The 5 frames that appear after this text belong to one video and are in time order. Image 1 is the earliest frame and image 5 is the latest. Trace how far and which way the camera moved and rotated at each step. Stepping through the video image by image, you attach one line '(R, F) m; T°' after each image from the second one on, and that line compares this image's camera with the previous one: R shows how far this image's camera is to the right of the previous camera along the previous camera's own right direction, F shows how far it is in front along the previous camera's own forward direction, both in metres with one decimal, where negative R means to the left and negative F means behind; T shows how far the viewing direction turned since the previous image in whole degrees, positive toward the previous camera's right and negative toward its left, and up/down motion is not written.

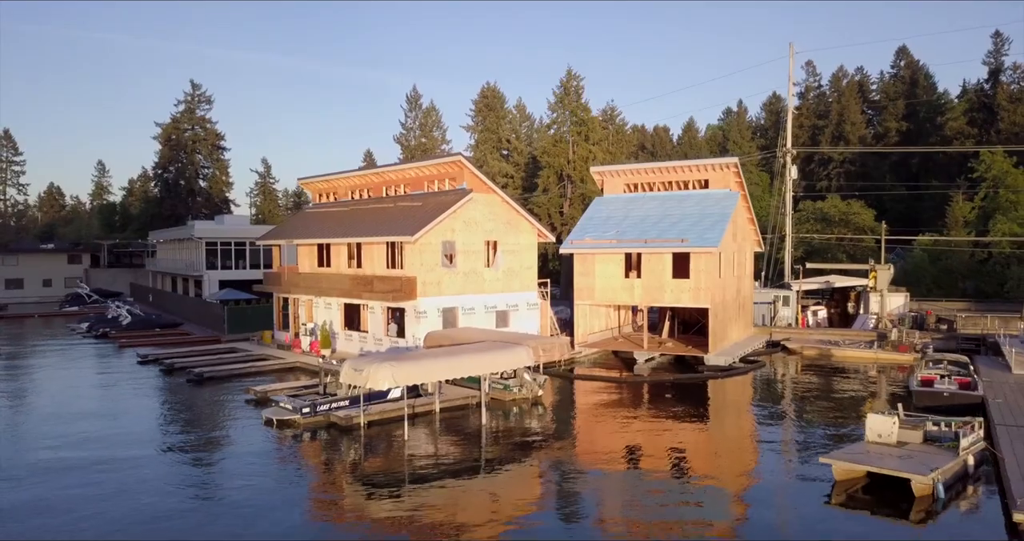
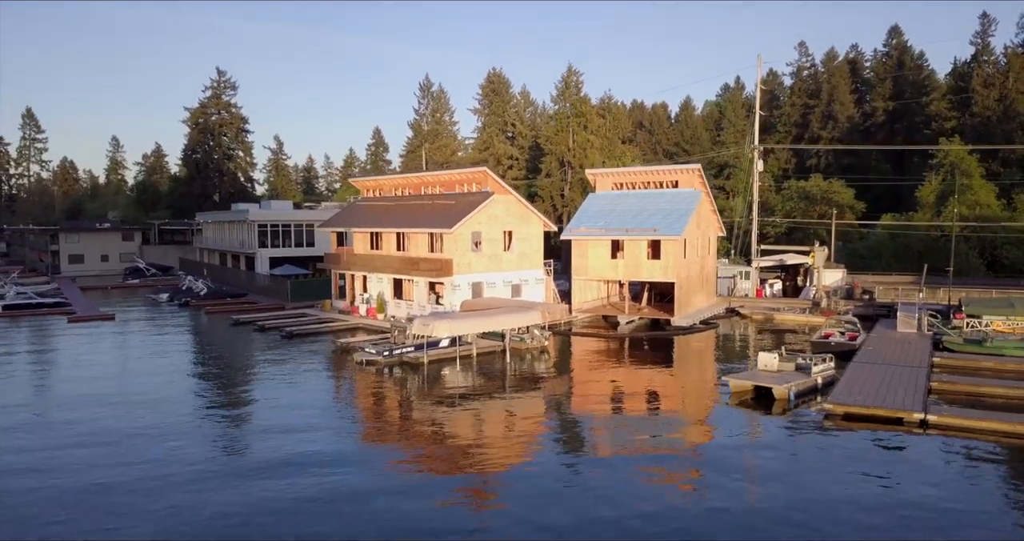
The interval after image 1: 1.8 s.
(-0.5, -7.3) m; 0°
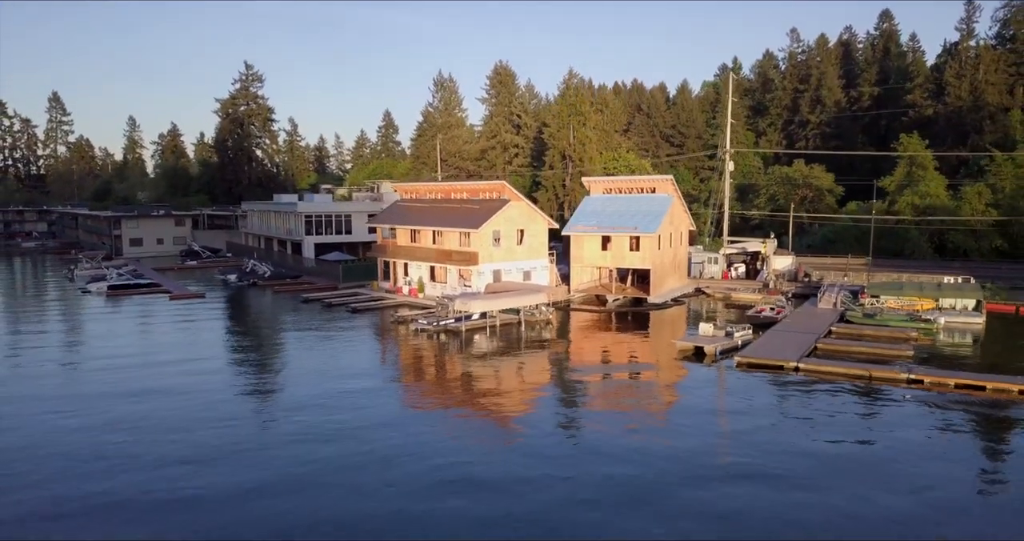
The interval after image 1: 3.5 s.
(-0.6, -8.9) m; 0°
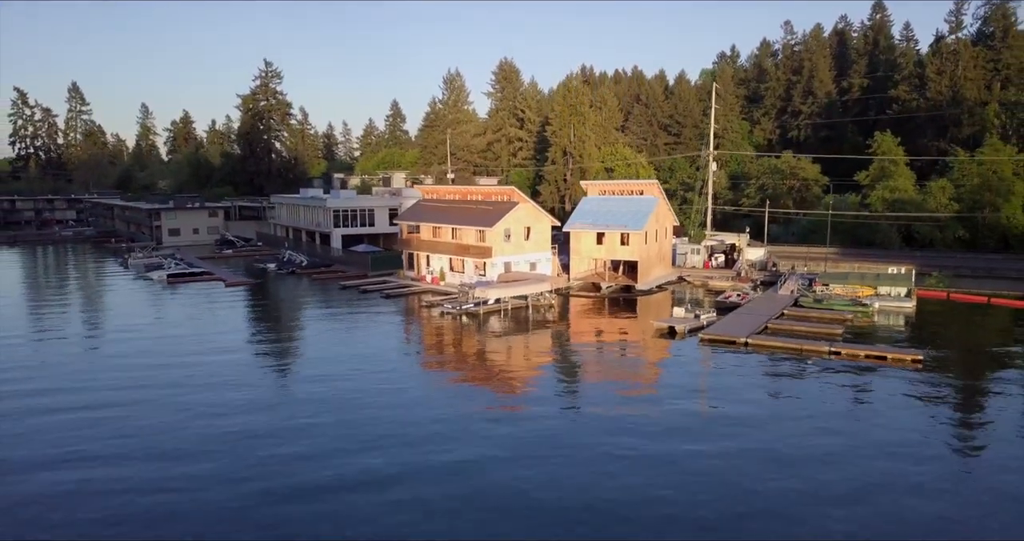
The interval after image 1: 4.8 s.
(-0.4, -7.0) m; 0°
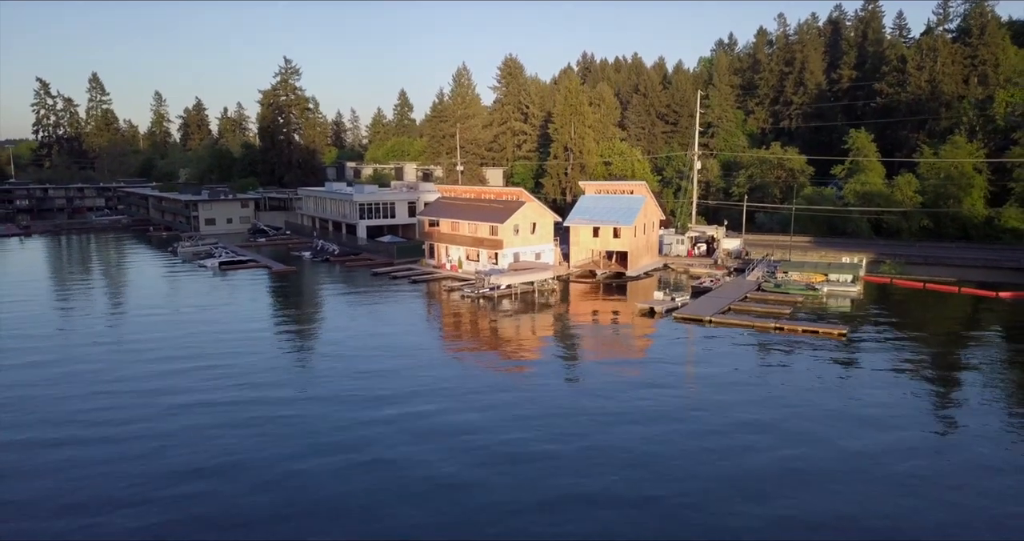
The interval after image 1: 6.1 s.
(-0.5, -8.0) m; 0°
